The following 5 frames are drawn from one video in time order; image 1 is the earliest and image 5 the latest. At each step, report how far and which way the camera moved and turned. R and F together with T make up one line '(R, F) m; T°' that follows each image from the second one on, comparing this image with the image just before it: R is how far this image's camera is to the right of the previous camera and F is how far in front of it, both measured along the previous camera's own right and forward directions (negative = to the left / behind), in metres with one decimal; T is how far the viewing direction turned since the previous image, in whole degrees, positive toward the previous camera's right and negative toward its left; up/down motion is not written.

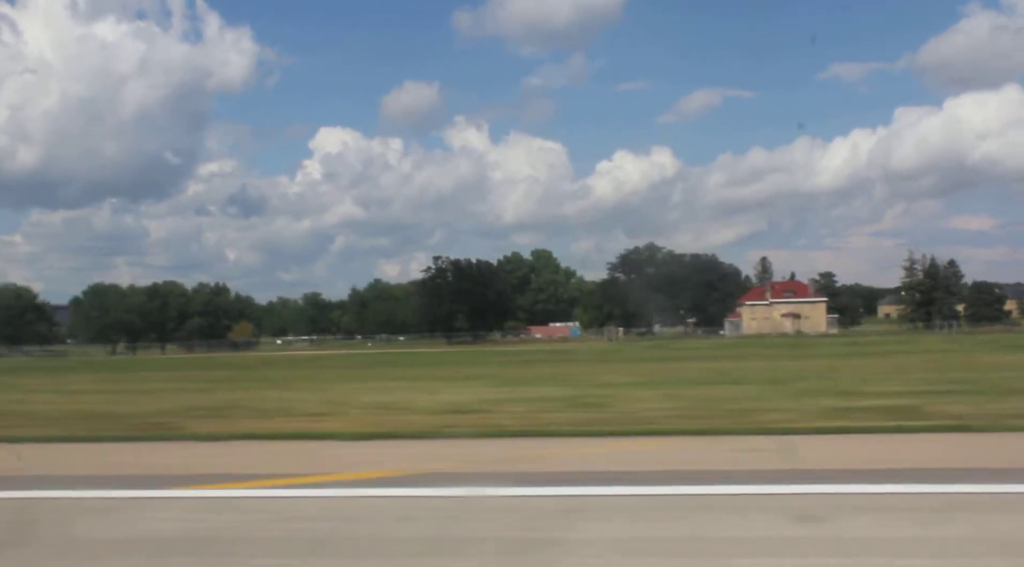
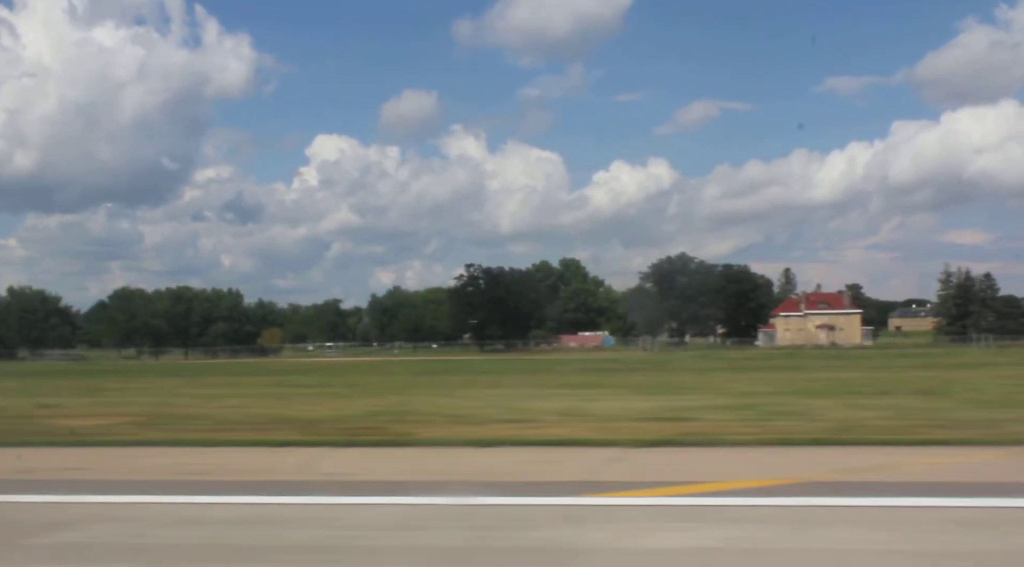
(-2.2, +0.1) m; 0°
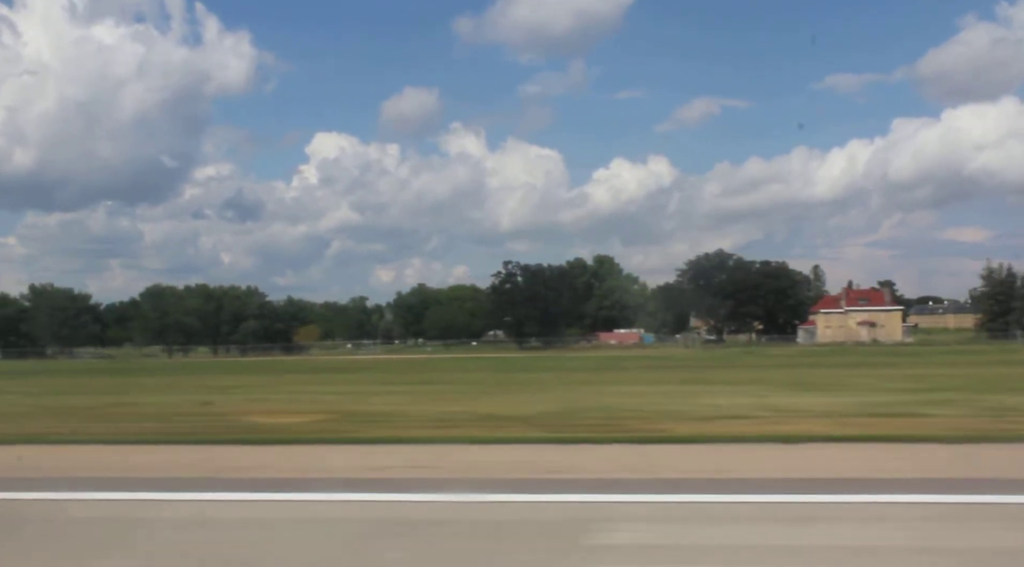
(-2.3, +0.2) m; 0°
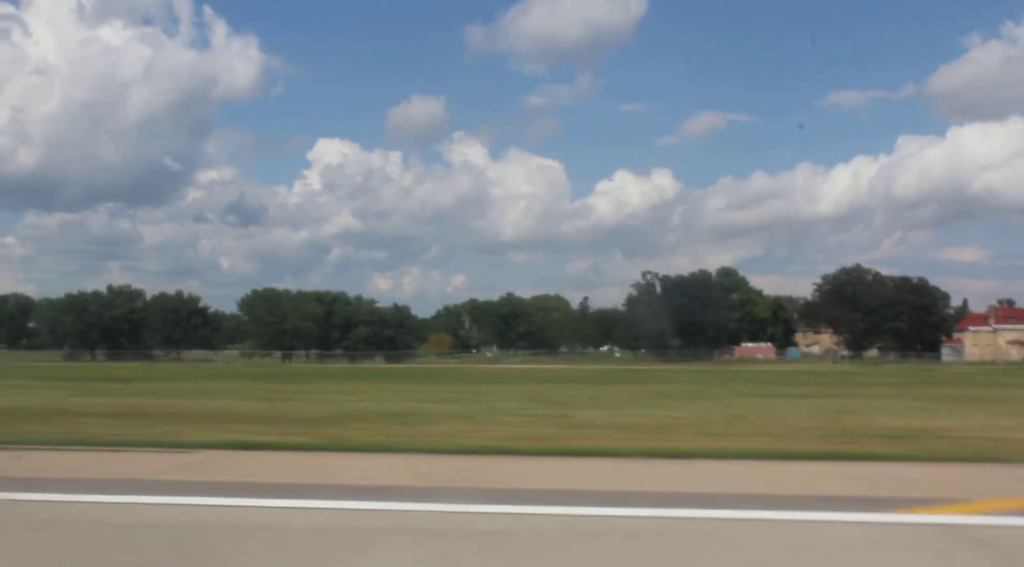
(-8.2, +0.7) m; 0°
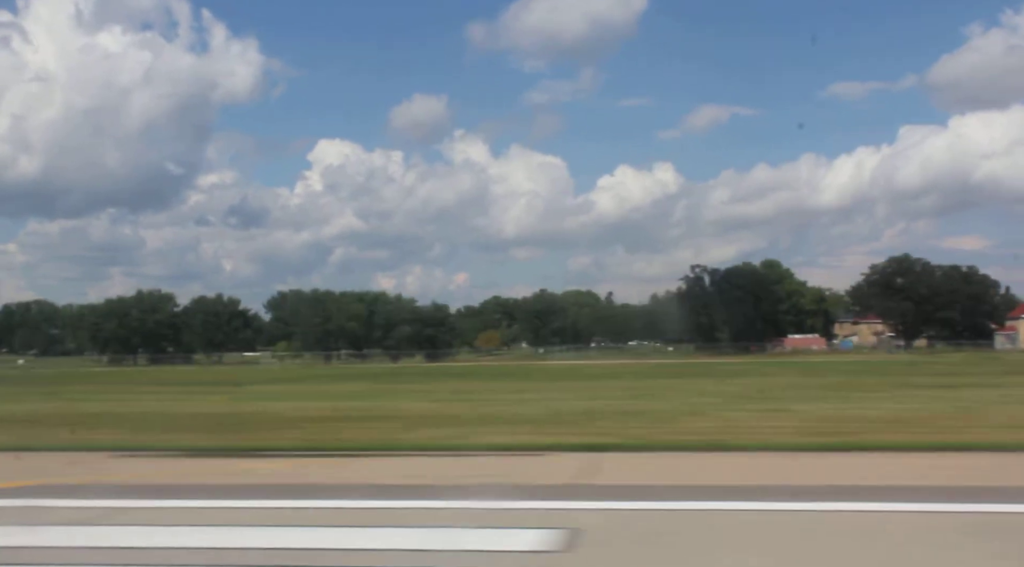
(-2.7, +0.2) m; 0°
